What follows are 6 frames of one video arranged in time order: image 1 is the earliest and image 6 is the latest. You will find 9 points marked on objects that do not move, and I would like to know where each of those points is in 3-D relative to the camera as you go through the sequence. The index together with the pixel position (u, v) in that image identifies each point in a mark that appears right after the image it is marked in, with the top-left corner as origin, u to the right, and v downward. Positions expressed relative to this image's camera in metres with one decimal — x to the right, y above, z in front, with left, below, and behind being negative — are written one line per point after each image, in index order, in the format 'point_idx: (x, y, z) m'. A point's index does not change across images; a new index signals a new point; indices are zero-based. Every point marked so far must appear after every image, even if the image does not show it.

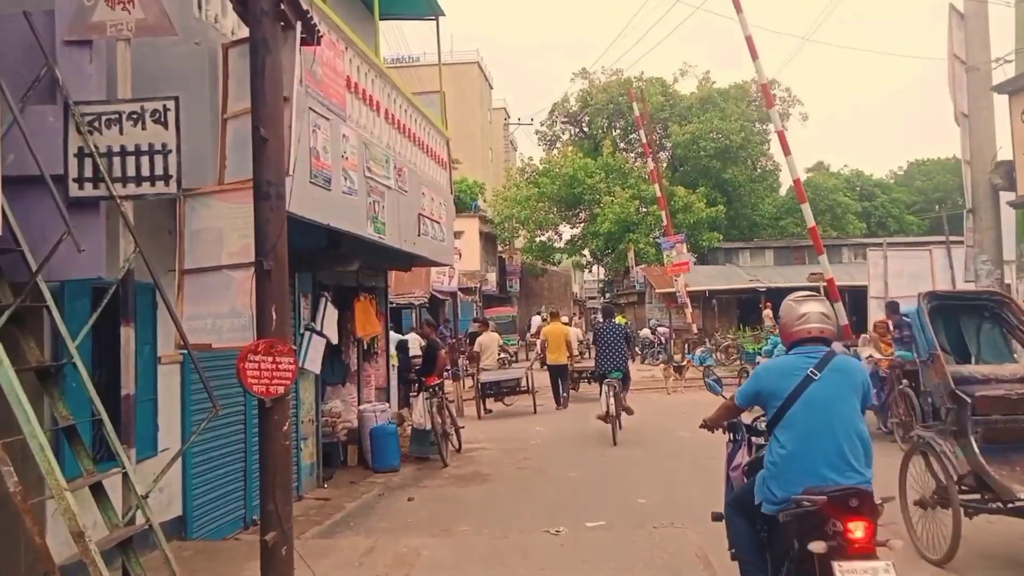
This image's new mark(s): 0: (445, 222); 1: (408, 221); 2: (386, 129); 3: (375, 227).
0: (-0.8, +0.7, +10.8) m
1: (-1.0, +0.6, +8.9) m
2: (-1.1, +1.4, +8.6) m
3: (-1.1, +0.5, +7.9) m
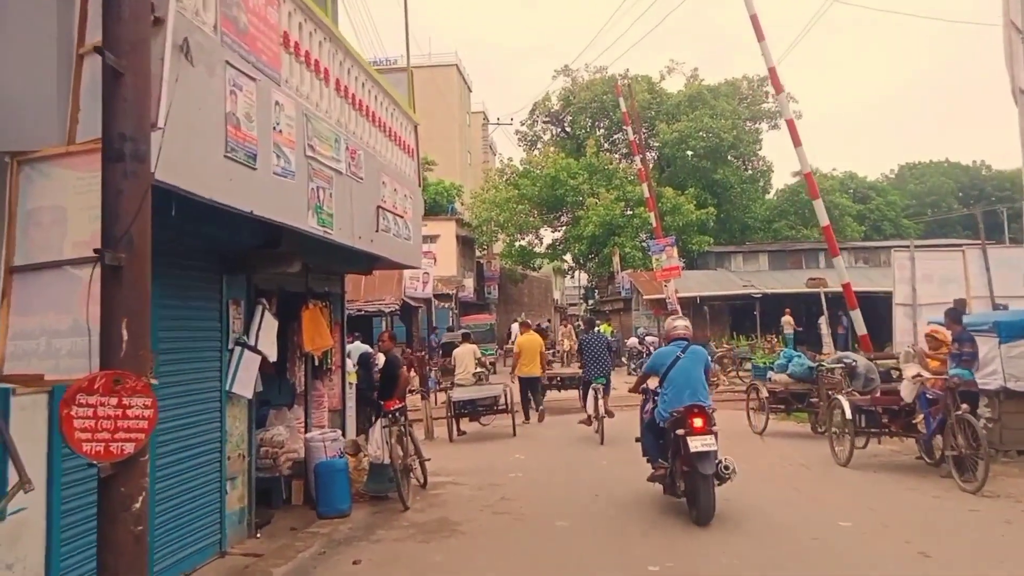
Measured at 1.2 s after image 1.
0: (-1.0, +0.7, +9.4) m
1: (-1.2, +0.6, +7.5) m
2: (-1.3, +1.4, +7.2) m
3: (-1.3, +0.5, +6.4) m
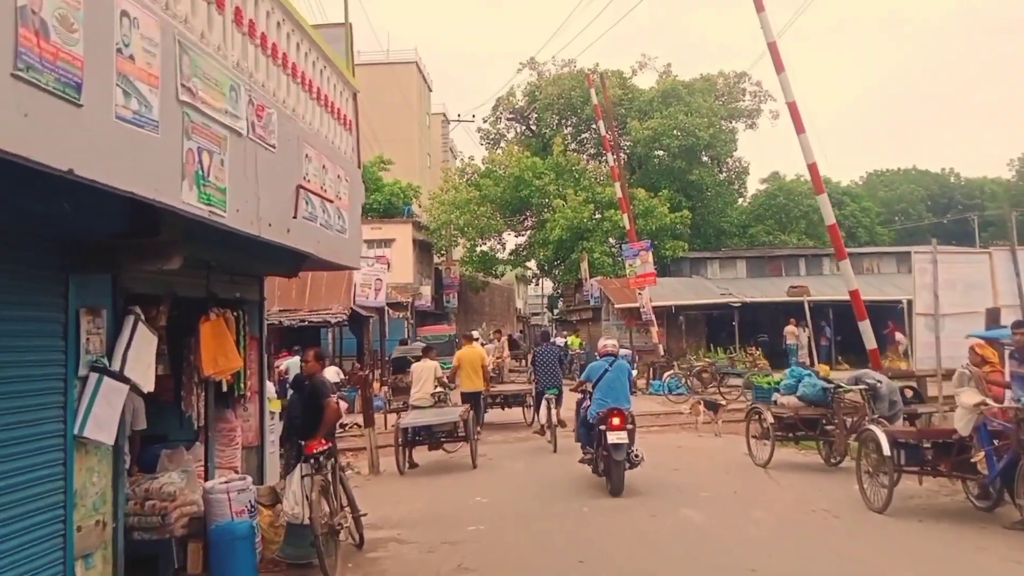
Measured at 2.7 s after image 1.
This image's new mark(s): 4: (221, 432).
0: (-1.3, +0.6, +7.5) m
1: (-1.4, +0.6, +5.6) m
2: (-1.5, +1.4, +5.3) m
3: (-1.5, +0.4, +4.5) m
4: (-2.2, -1.1, +7.2) m
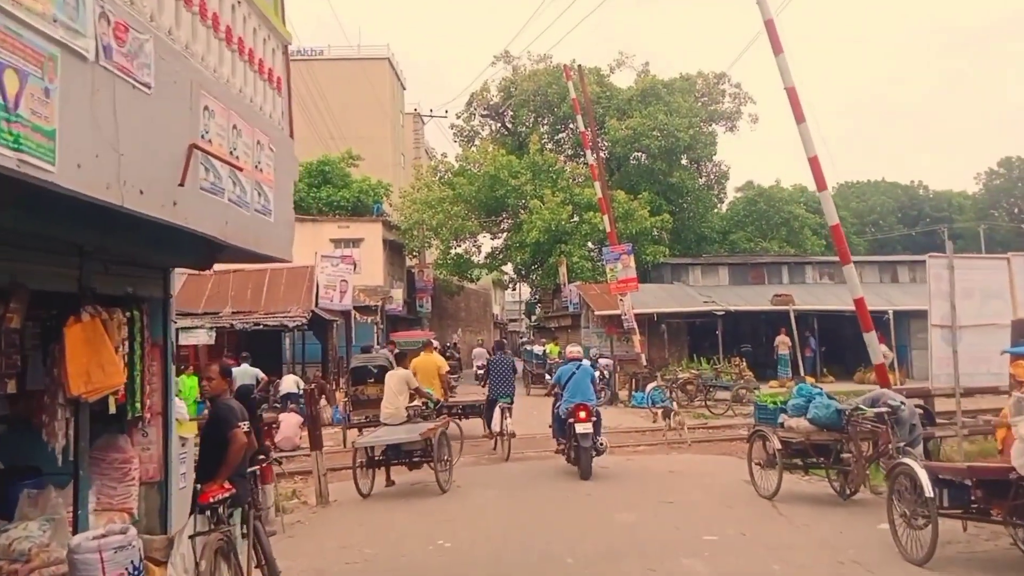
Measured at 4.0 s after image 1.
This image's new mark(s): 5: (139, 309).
0: (-1.5, +0.7, +6.0) m
1: (-1.5, +0.6, +4.1) m
2: (-1.6, +1.4, +3.8) m
3: (-1.6, +0.5, +3.1) m
4: (-2.4, -1.1, +5.8) m
5: (-2.3, -0.1, +5.8) m
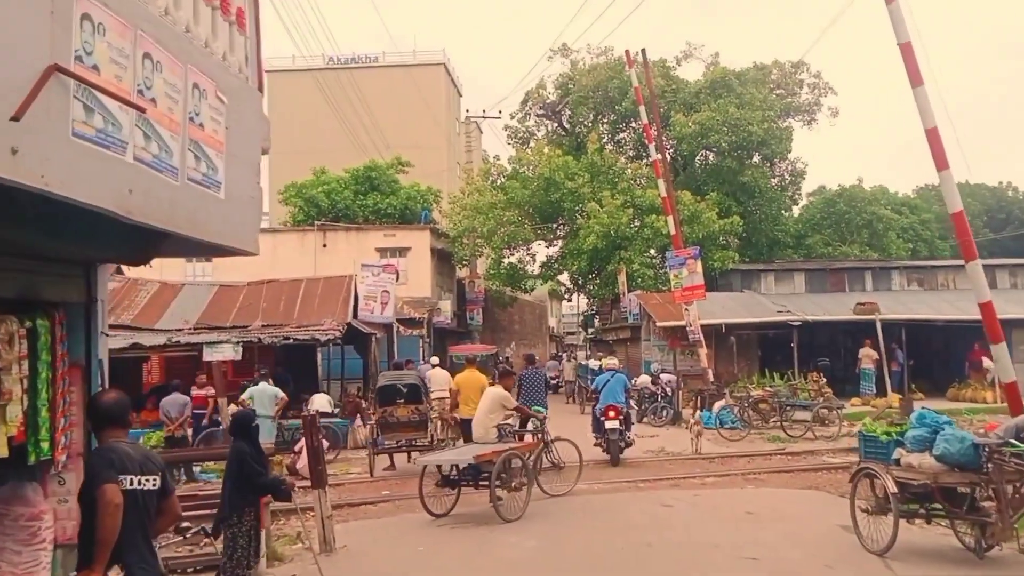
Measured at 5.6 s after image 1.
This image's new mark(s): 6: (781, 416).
0: (-1.3, +0.7, +4.5) m
1: (-1.5, +0.6, +2.6) m
2: (-1.6, +1.4, +2.3) m
3: (-1.6, +0.5, +1.5) m
4: (-2.3, -1.1, +4.2) m
5: (-2.1, -0.1, +4.3) m
6: (+4.8, -2.3, +17.0) m
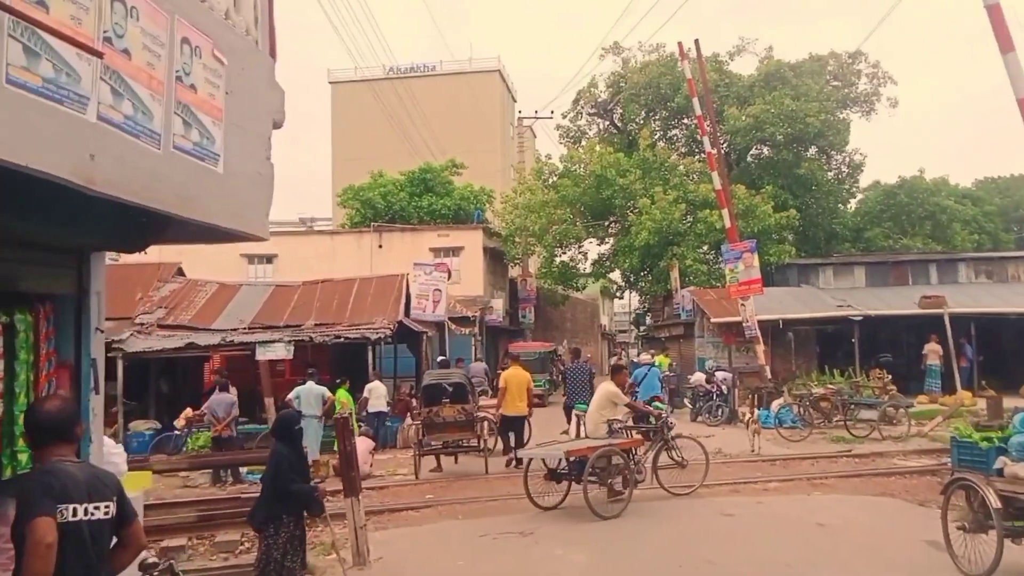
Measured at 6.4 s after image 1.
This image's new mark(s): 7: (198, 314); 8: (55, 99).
0: (-1.2, +0.7, +3.9) m
1: (-1.4, +0.7, +2.0) m
2: (-1.6, +1.5, +1.7) m
3: (-1.6, +0.6, +1.0) m
4: (-2.1, -1.0, +3.7) m
5: (-1.9, -0.1, +3.8) m
6: (+5.6, -2.1, +16.1) m
7: (-5.6, -0.4, +16.7) m
8: (-1.3, +0.5, +2.8) m
